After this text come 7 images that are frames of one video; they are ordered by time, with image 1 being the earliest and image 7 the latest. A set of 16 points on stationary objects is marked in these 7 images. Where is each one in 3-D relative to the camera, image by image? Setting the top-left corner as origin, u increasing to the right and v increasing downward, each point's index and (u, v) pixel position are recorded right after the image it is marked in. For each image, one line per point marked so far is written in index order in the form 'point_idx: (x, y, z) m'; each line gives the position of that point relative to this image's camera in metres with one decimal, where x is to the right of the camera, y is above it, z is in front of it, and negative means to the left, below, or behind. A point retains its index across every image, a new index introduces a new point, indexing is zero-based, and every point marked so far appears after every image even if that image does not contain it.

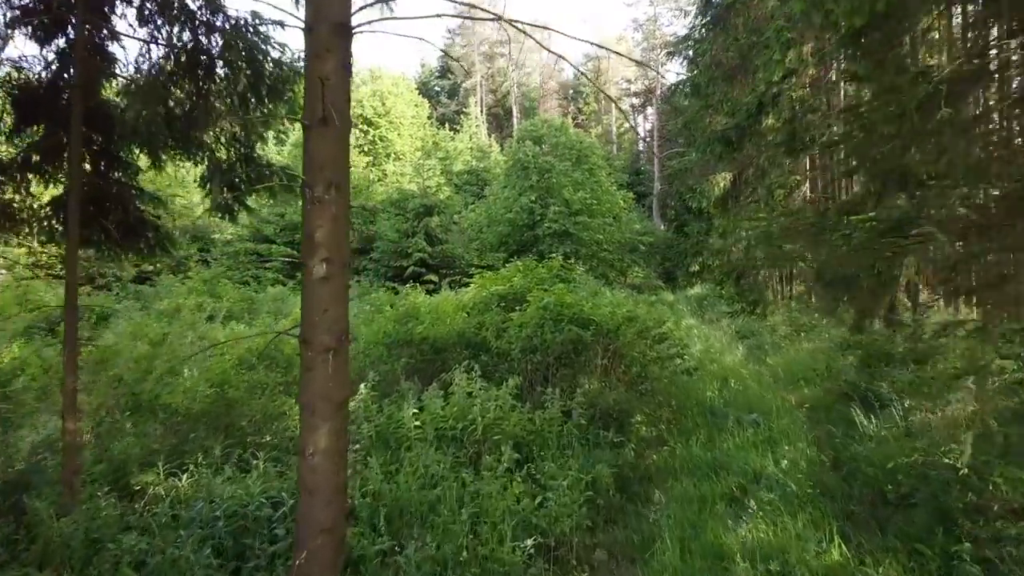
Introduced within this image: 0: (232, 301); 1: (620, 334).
0: (-4.1, -0.2, +13.8) m
1: (+0.8, -0.4, +7.3) m
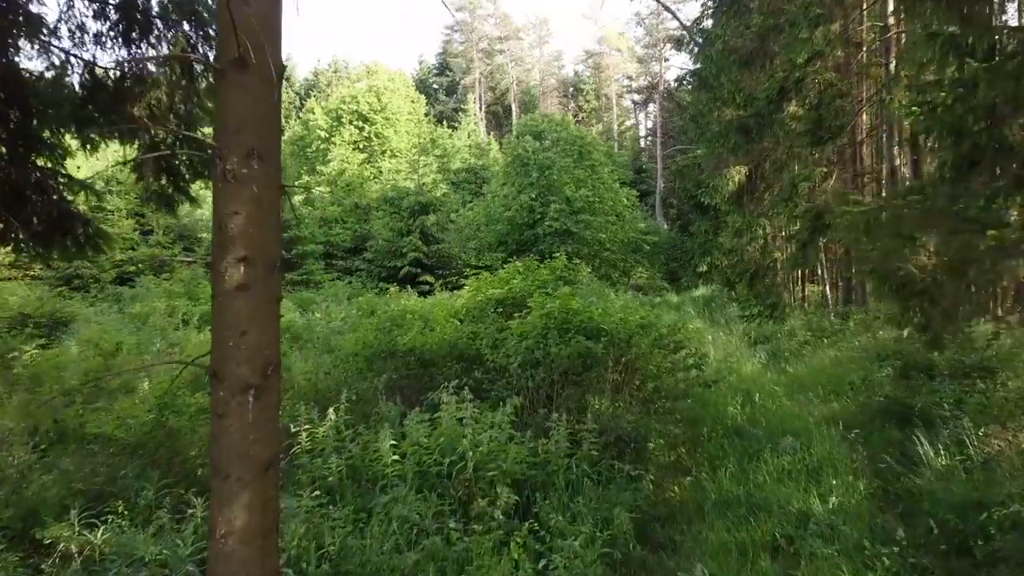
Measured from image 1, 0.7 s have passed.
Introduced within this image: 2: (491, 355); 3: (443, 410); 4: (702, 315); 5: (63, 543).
0: (-4.2, -0.2, +12.9) m
1: (+0.8, -0.4, +6.4) m
2: (-0.1, -0.4, +6.0) m
3: (-0.4, -0.7, +5.0) m
4: (+3.5, -0.5, +17.4) m
5: (-1.7, -1.0, +3.6) m
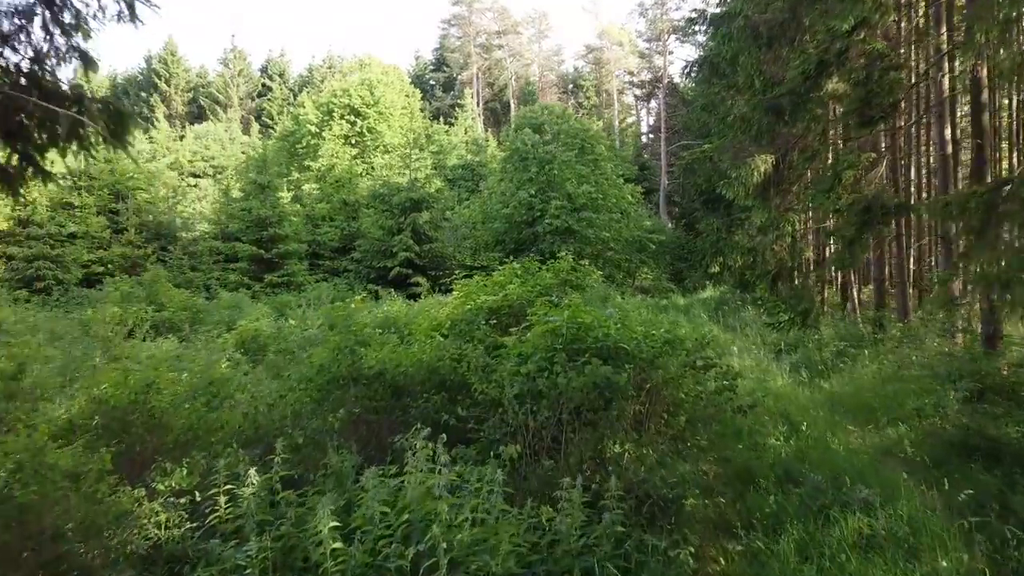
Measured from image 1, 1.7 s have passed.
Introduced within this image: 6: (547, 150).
0: (-4.2, -0.3, +11.6) m
1: (+0.8, -0.4, +5.1) m
2: (-0.2, -0.5, +4.7) m
3: (-0.4, -0.7, +3.7) m
4: (+3.5, -0.5, +16.1) m
5: (-1.8, -1.0, +2.3) m
6: (+0.7, +2.9, +19.6) m
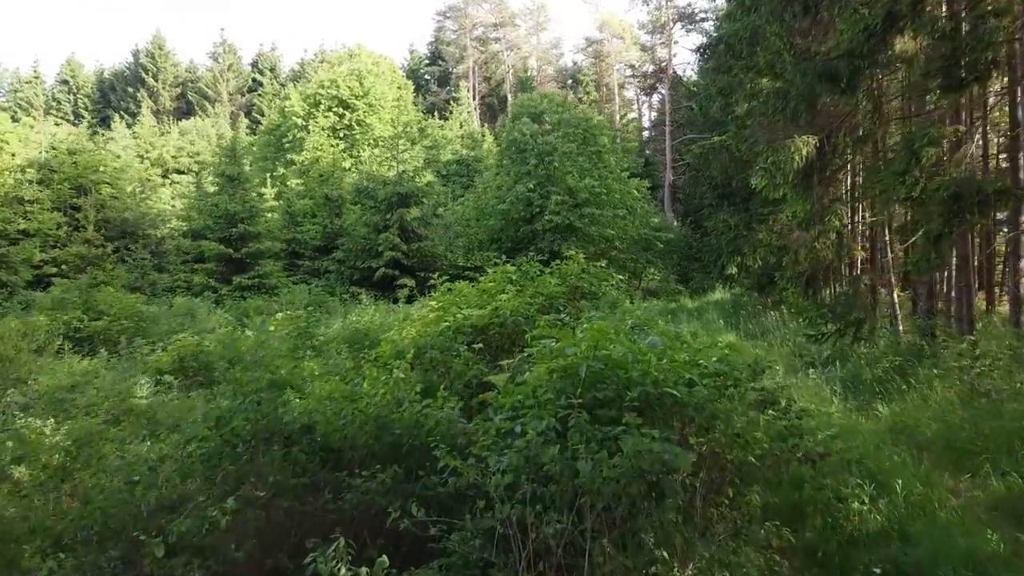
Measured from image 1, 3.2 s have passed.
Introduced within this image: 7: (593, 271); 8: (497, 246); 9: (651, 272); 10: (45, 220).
0: (-4.2, -0.3, +9.9) m
1: (+0.8, -0.5, +3.5) m
2: (-0.2, -0.5, +3.1) m
3: (-0.4, -0.8, +2.1) m
4: (+3.4, -0.6, +14.5) m
5: (-1.8, -1.1, +0.7) m
6: (+0.7, +2.8, +18.0) m
7: (+0.8, +0.1, +8.6) m
8: (-0.3, +0.8, +17.9) m
9: (+2.9, +0.3, +19.8) m
10: (-8.2, +1.2, +16.5) m
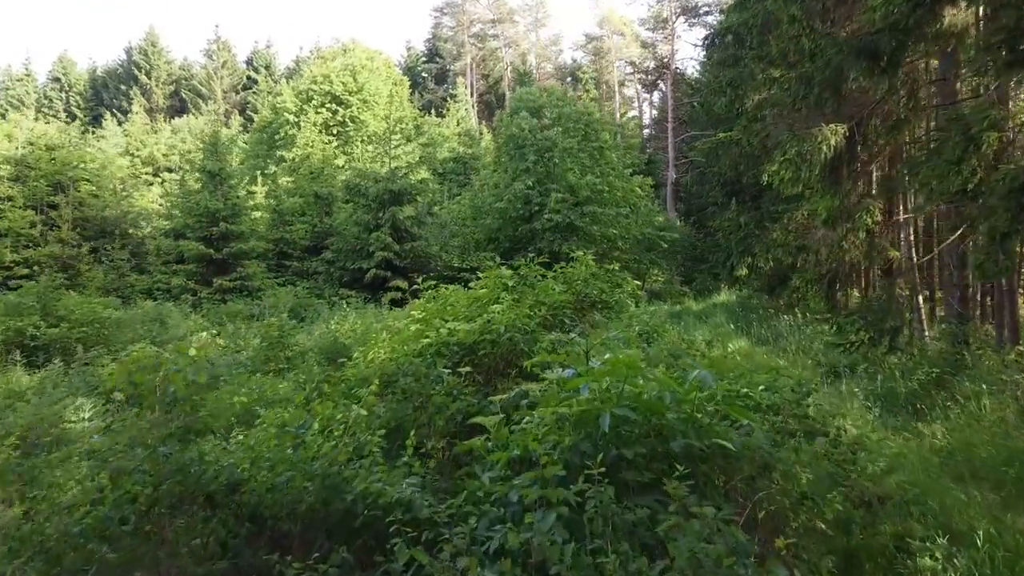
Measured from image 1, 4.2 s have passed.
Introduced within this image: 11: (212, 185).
0: (-4.3, -0.4, +9.1) m
1: (+0.8, -0.5, +2.6) m
2: (-0.2, -0.6, +2.3) m
3: (-0.4, -0.8, +1.2) m
4: (+3.4, -0.6, +13.6) m
5: (-1.8, -1.1, -0.2) m
6: (+0.6, +2.8, +17.1) m
7: (+0.7, +0.1, +7.7) m
8: (-0.3, +0.8, +17.0) m
9: (+2.9, +0.3, +18.9) m
10: (-8.2, +1.2, +15.6) m
11: (-4.9, +1.7, +15.3) m
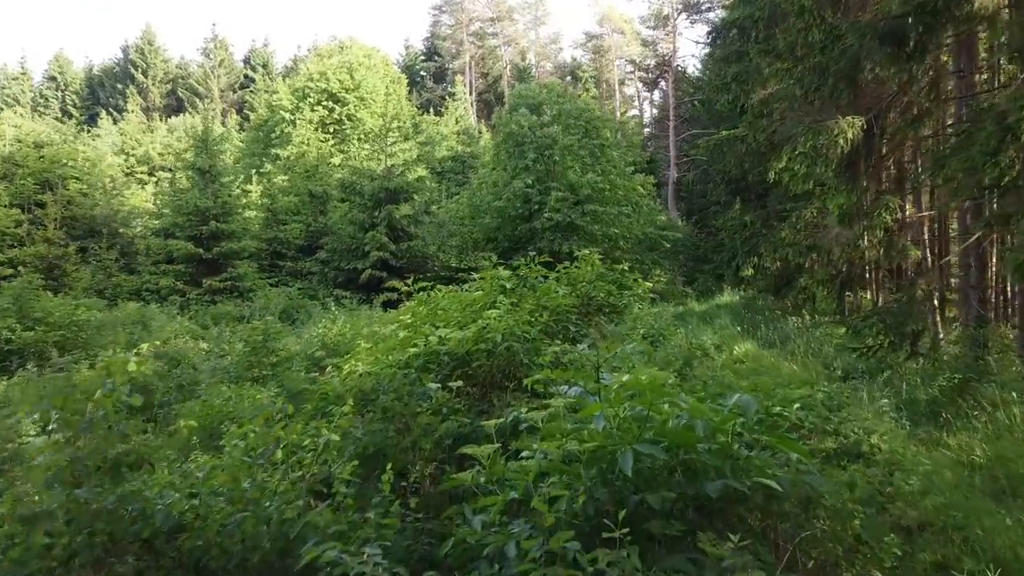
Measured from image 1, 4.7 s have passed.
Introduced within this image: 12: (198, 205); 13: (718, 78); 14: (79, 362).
0: (-4.3, -0.4, +8.6) m
1: (+0.8, -0.5, +2.2) m
2: (-0.2, -0.6, +1.8) m
3: (-0.4, -0.8, +0.8) m
4: (+3.3, -0.6, +13.2) m
5: (-1.8, -1.1, -0.6) m
6: (+0.6, +2.8, +16.7) m
7: (+0.7, +0.1, +7.3) m
8: (-0.3, +0.7, +16.6) m
9: (+2.9, +0.3, +18.5) m
10: (-8.3, +1.1, +15.2) m
11: (-4.9, +1.7, +14.9) m
12: (-4.9, +1.3, +14.5) m
13: (+4.3, +4.4, +19.5) m
14: (-3.4, -0.6, +7.4) m
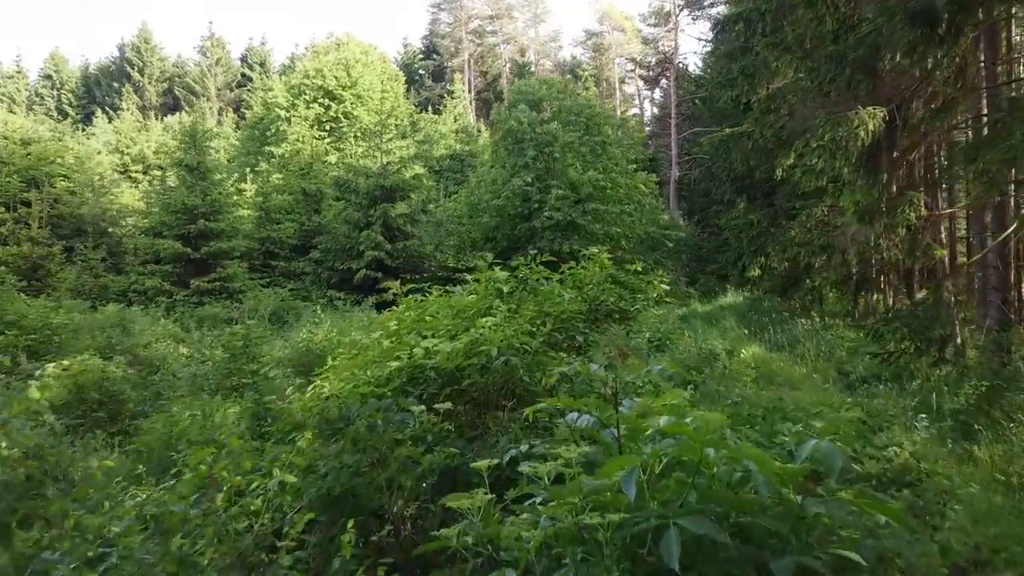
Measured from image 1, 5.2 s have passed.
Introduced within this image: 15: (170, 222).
0: (-4.3, -0.4, +8.2) m
1: (+0.7, -0.5, +1.7) m
2: (-0.2, -0.6, +1.4) m
3: (-0.4, -0.8, +0.3) m
4: (+3.3, -0.6, +12.8) m
5: (-1.8, -1.1, -1.0) m
6: (+0.6, +2.8, +16.2) m
7: (+0.7, +0.1, +6.8) m
8: (-0.4, +0.7, +16.1) m
9: (+2.9, +0.3, +18.1) m
10: (-8.3, +1.1, +14.7) m
11: (-4.9, +1.7, +14.4) m
12: (-4.9, +1.3, +14.0) m
13: (+4.3, +4.4, +19.1) m
14: (-3.5, -0.6, +7.0) m
15: (-5.2, +1.0, +14.1) m
